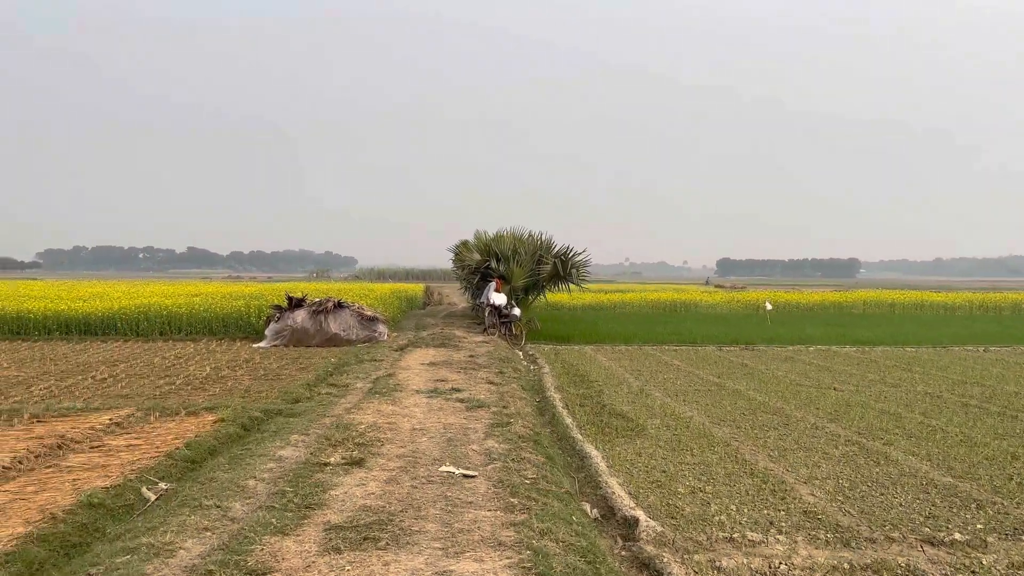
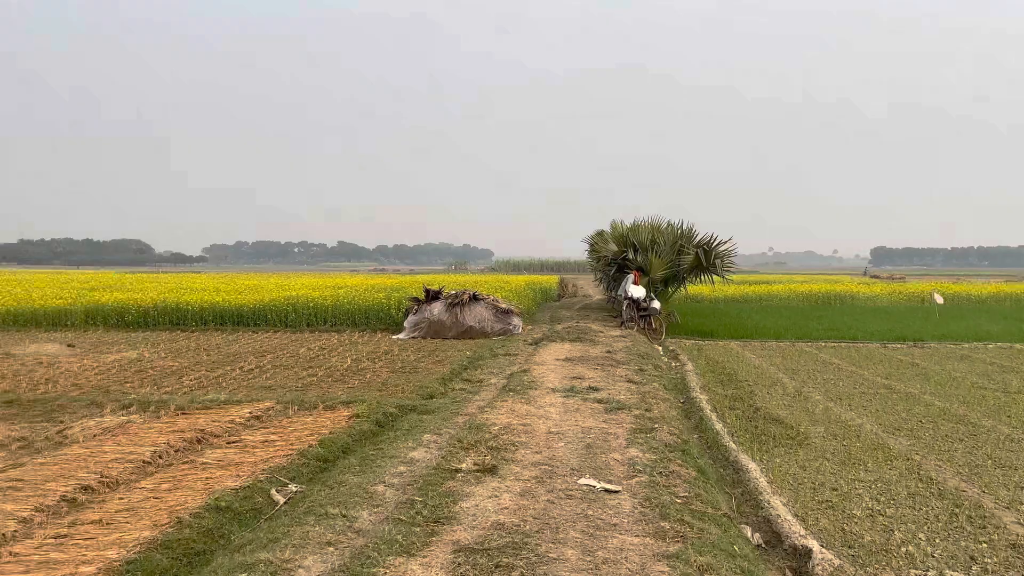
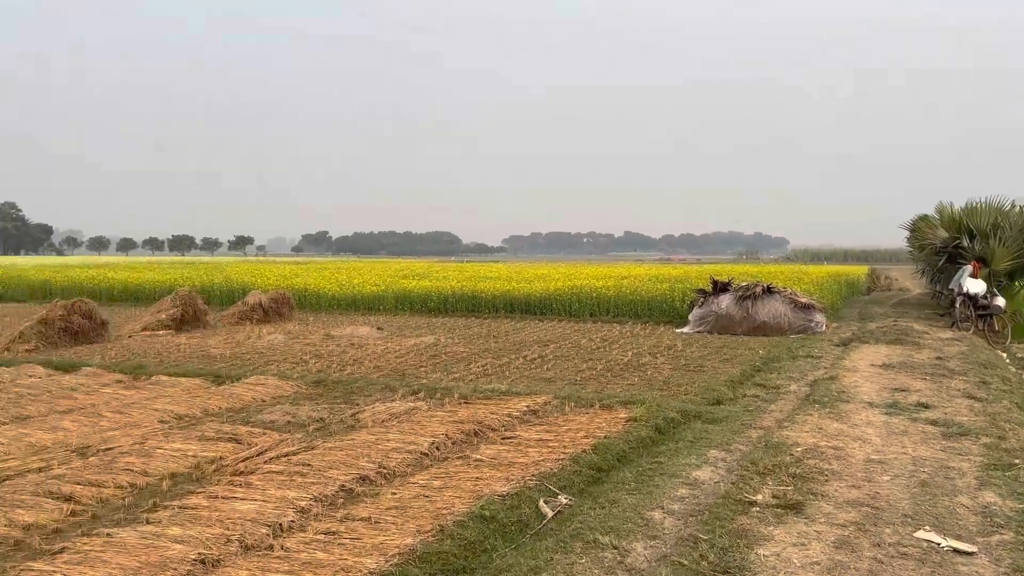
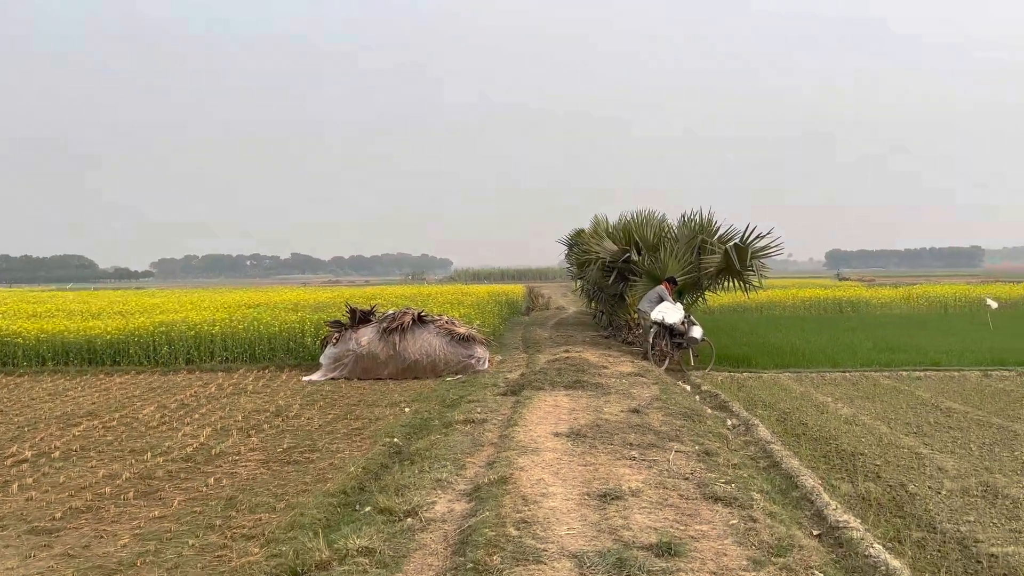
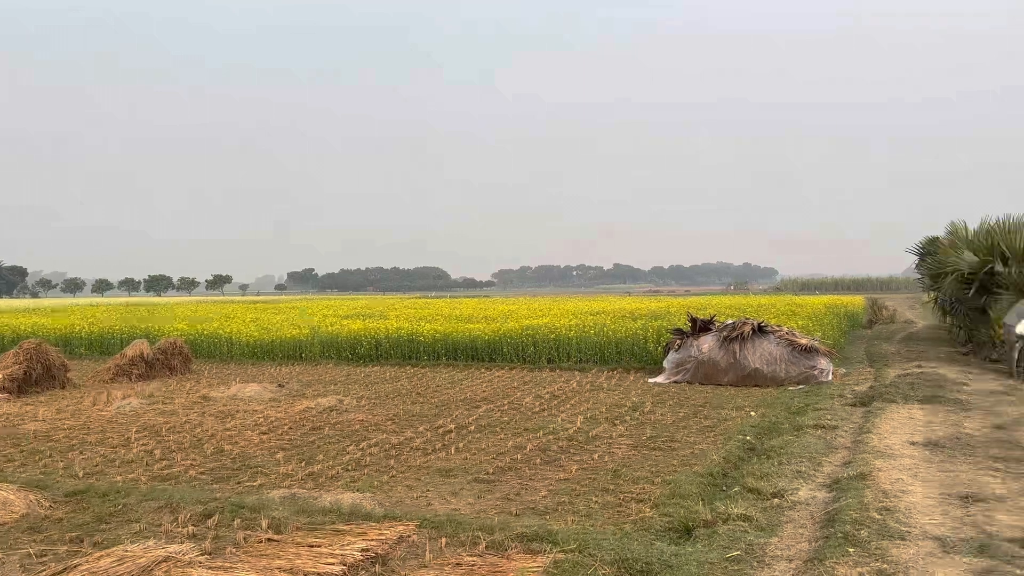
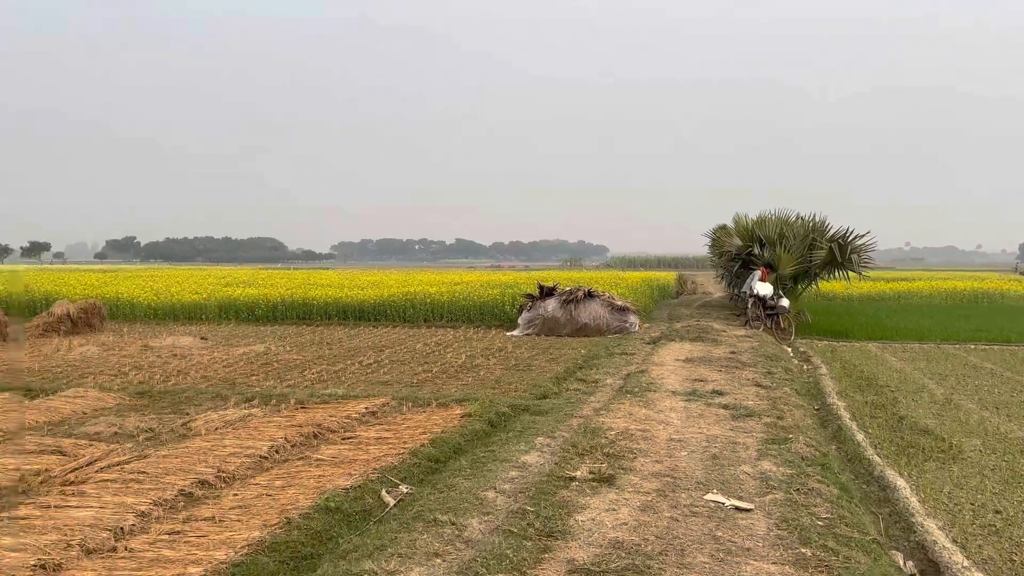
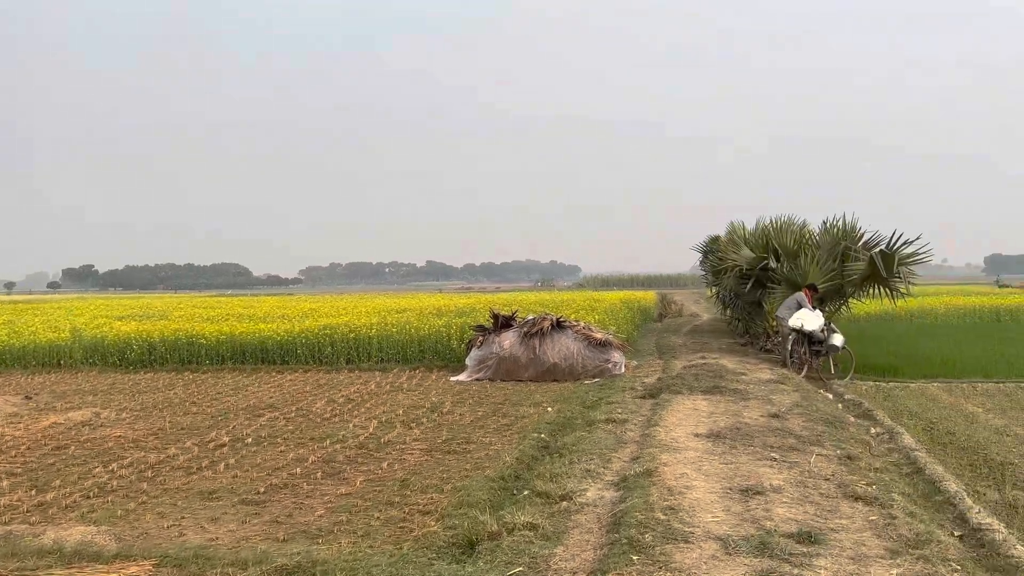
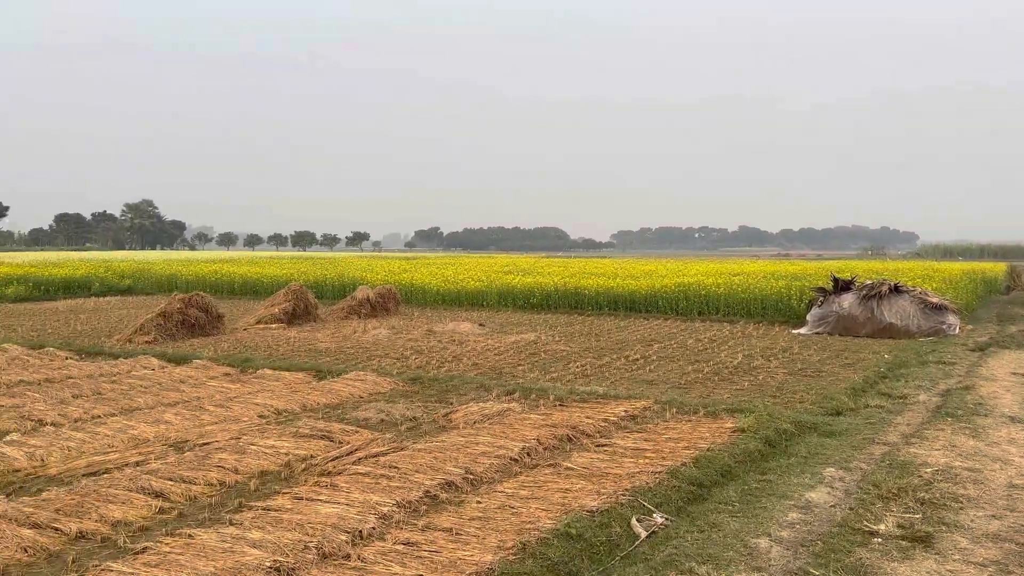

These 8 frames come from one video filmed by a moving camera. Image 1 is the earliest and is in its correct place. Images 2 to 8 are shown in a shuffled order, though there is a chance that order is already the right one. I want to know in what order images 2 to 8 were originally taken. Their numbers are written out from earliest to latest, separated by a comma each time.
2, 6, 3, 8, 5, 7, 4
